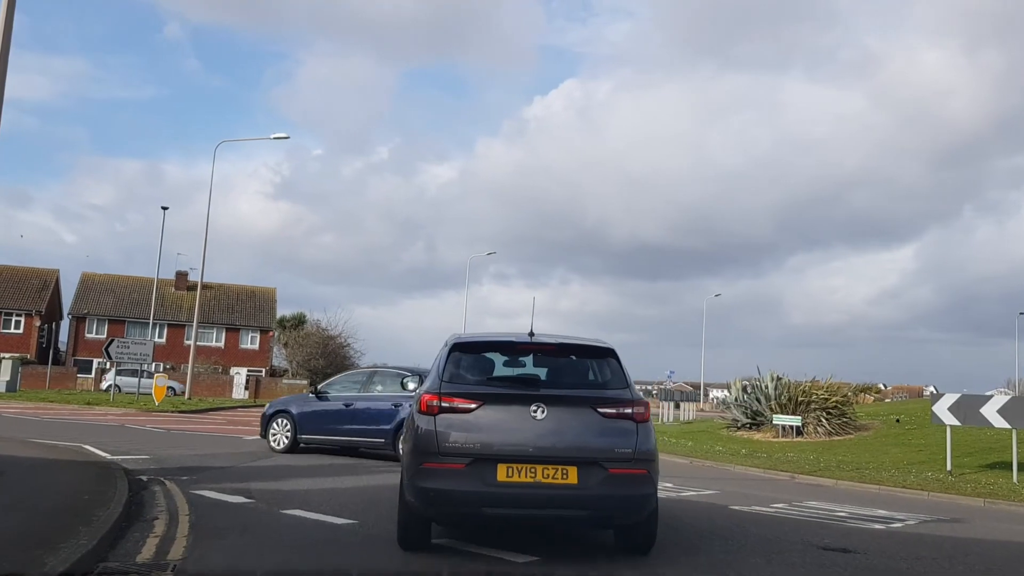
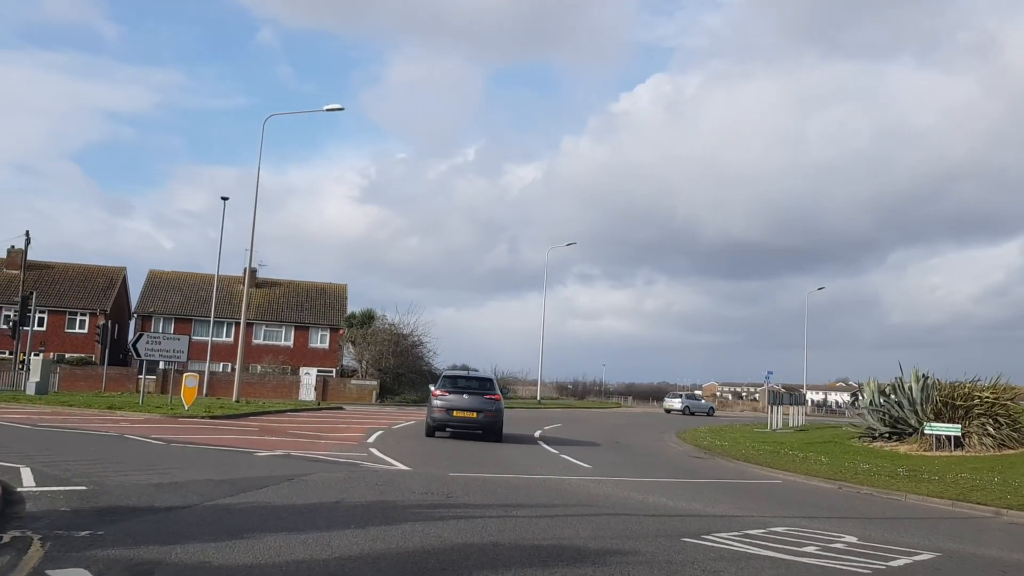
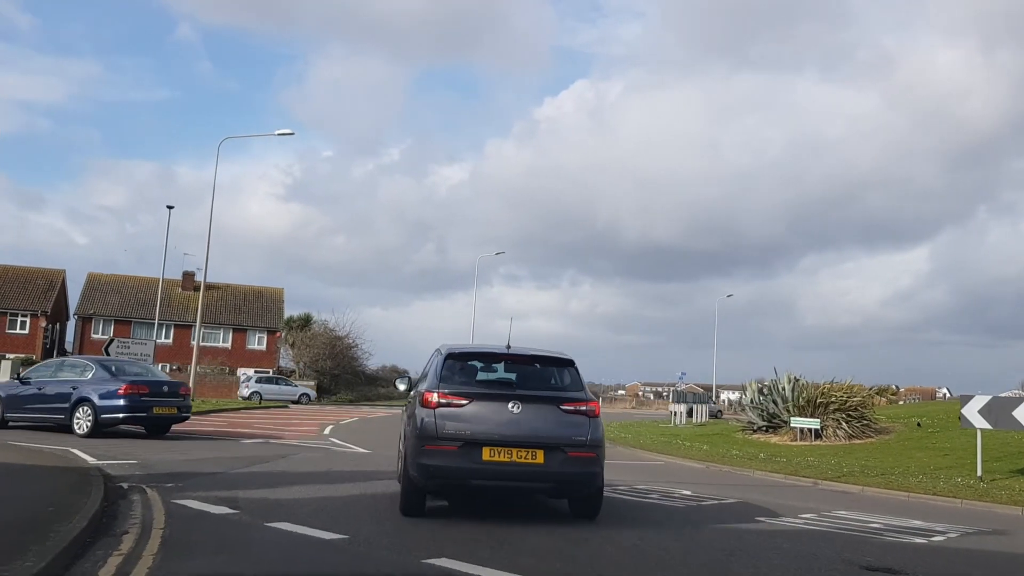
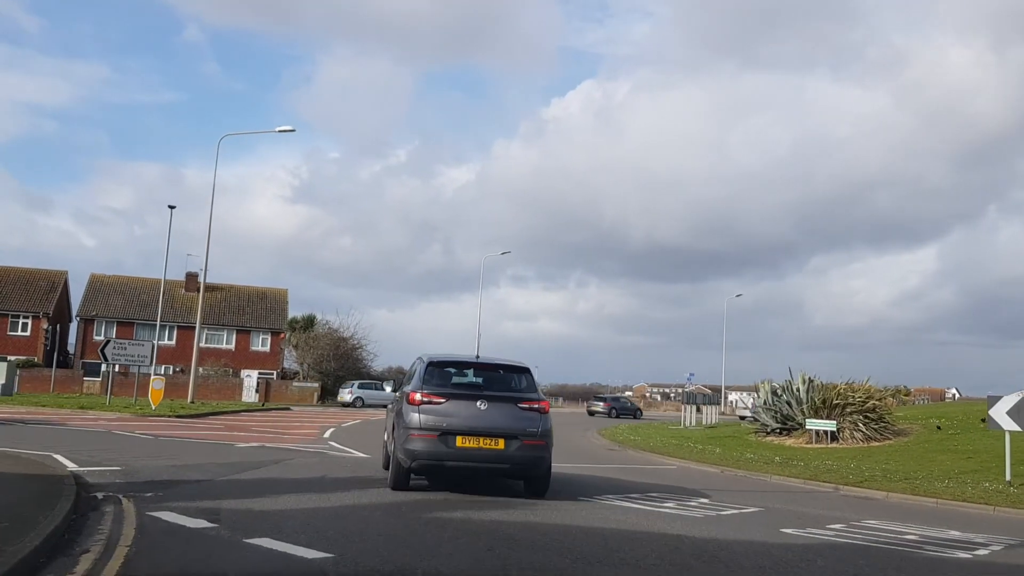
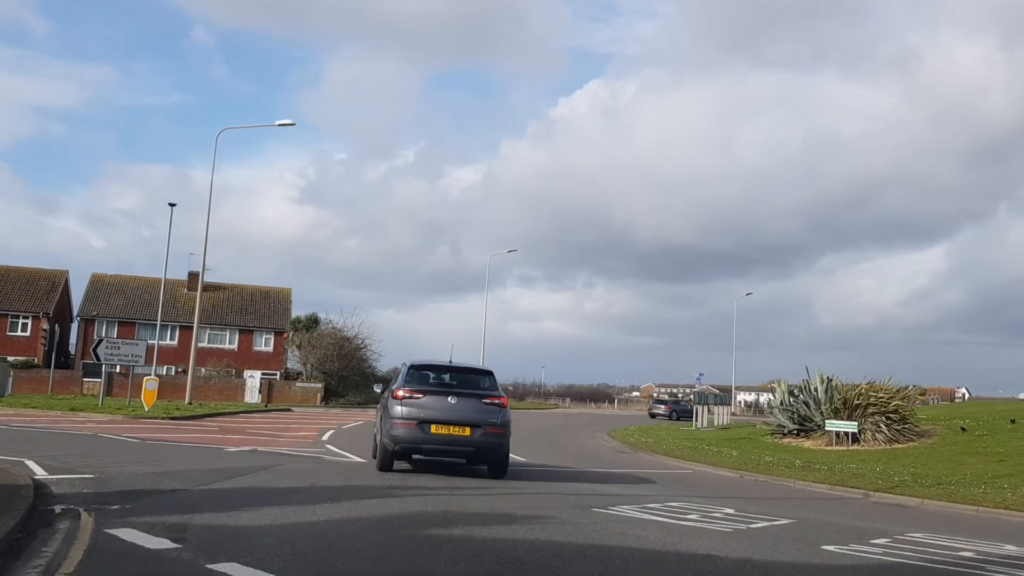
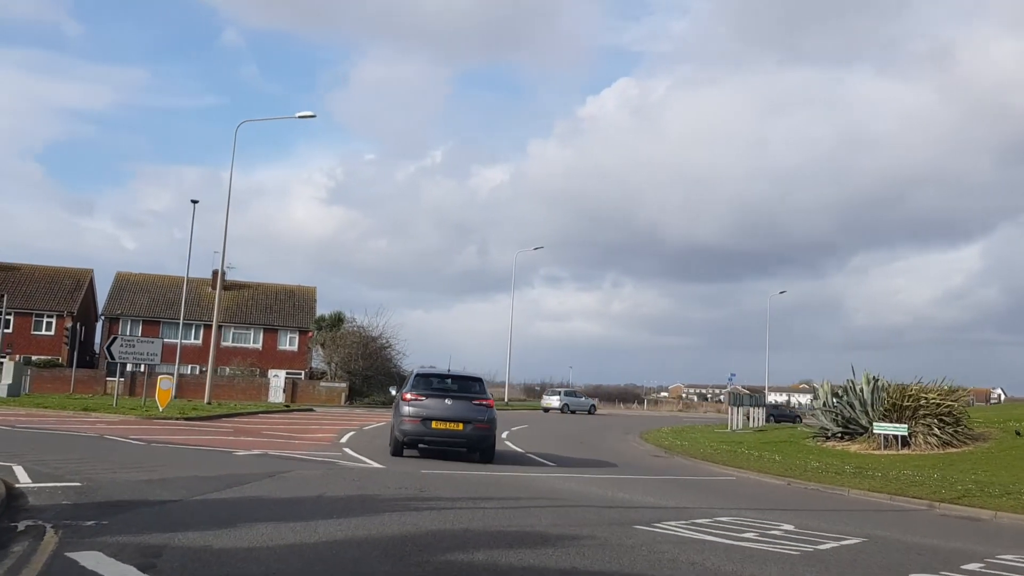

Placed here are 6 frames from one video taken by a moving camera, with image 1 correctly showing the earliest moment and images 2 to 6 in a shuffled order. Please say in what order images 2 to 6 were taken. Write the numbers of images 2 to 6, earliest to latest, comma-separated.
3, 4, 5, 6, 2
